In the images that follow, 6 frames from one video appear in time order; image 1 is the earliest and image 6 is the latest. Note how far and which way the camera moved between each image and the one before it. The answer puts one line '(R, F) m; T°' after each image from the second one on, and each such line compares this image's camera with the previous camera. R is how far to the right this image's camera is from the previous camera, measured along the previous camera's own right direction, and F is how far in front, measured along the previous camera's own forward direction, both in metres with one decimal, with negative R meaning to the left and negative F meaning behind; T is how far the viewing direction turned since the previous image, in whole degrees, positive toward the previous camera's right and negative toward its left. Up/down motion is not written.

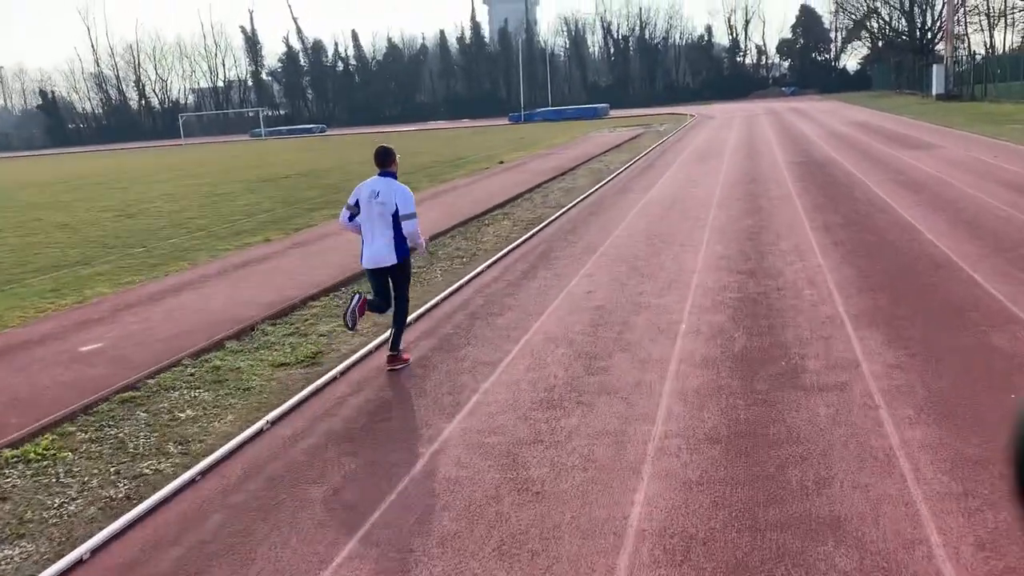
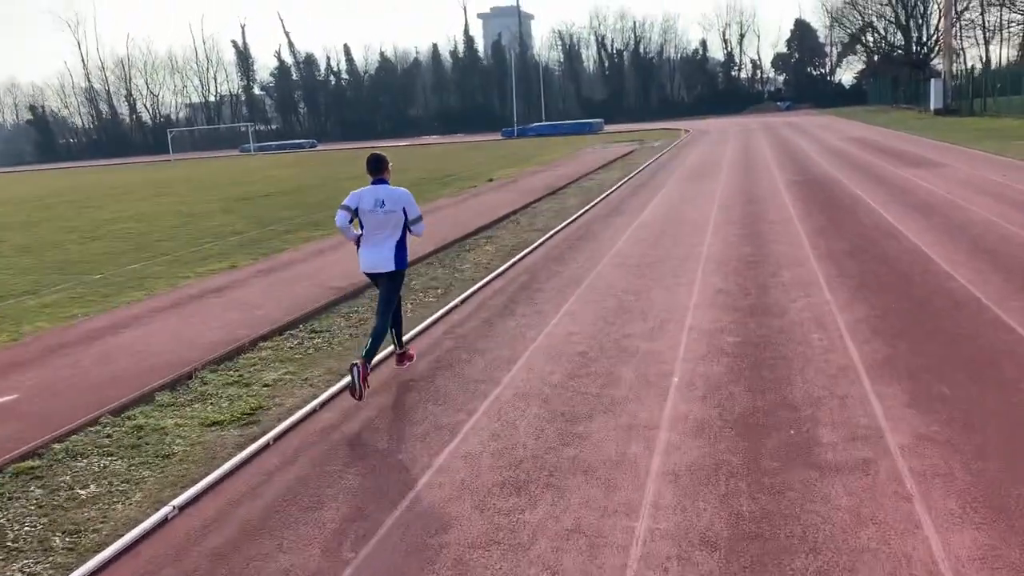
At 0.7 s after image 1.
(+0.2, +0.8) m; 0°
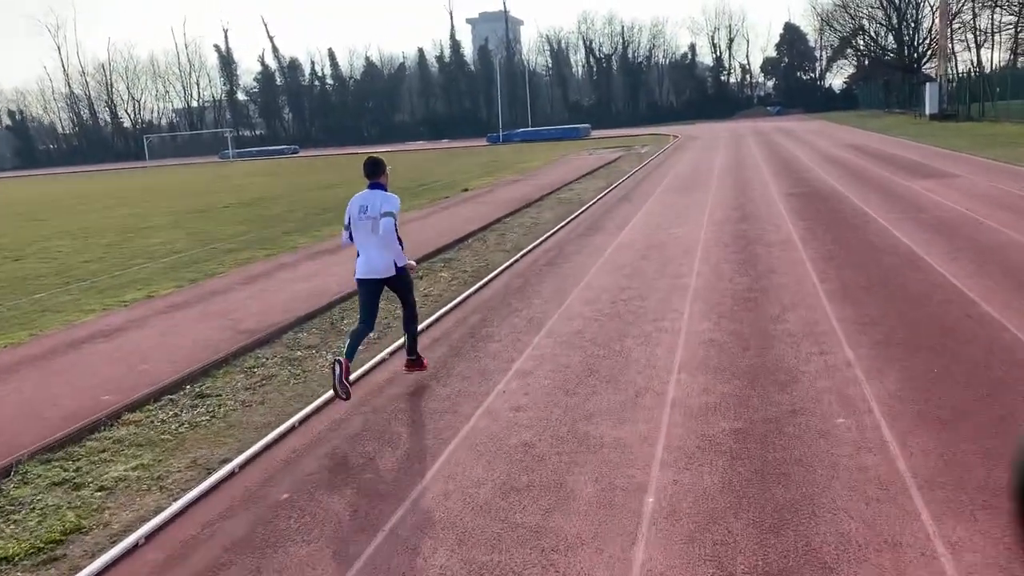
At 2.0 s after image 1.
(+0.4, +1.7) m; +1°
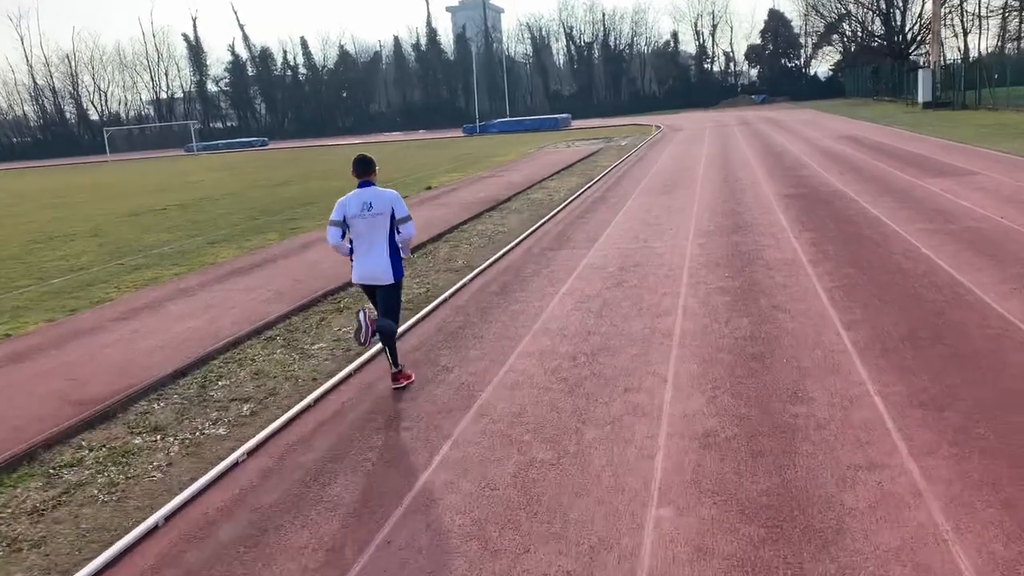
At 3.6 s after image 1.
(+0.4, +2.0) m; +1°
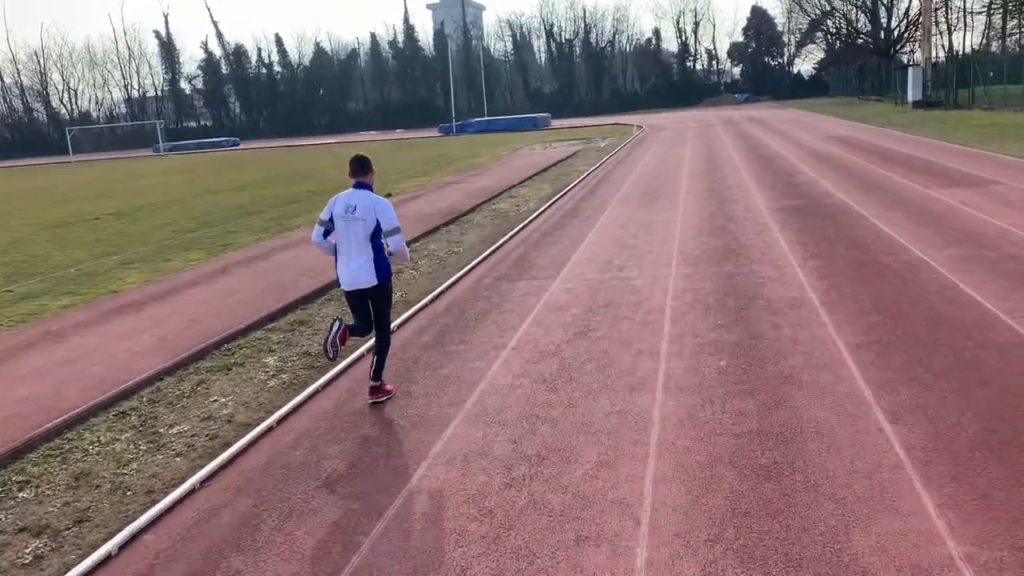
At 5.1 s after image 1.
(+0.4, +1.8) m; +1°
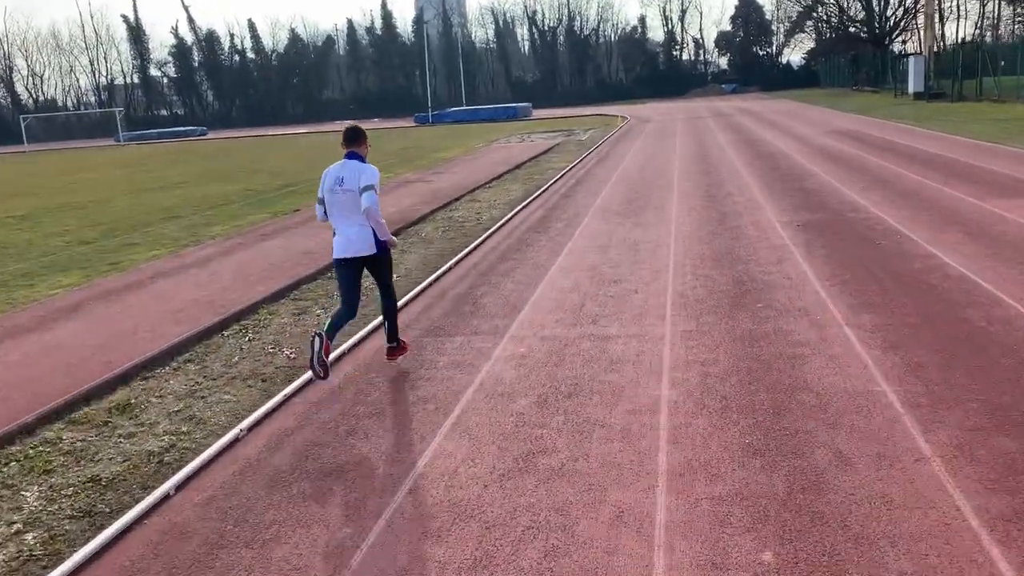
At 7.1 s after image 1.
(+0.4, +2.5) m; +1°
